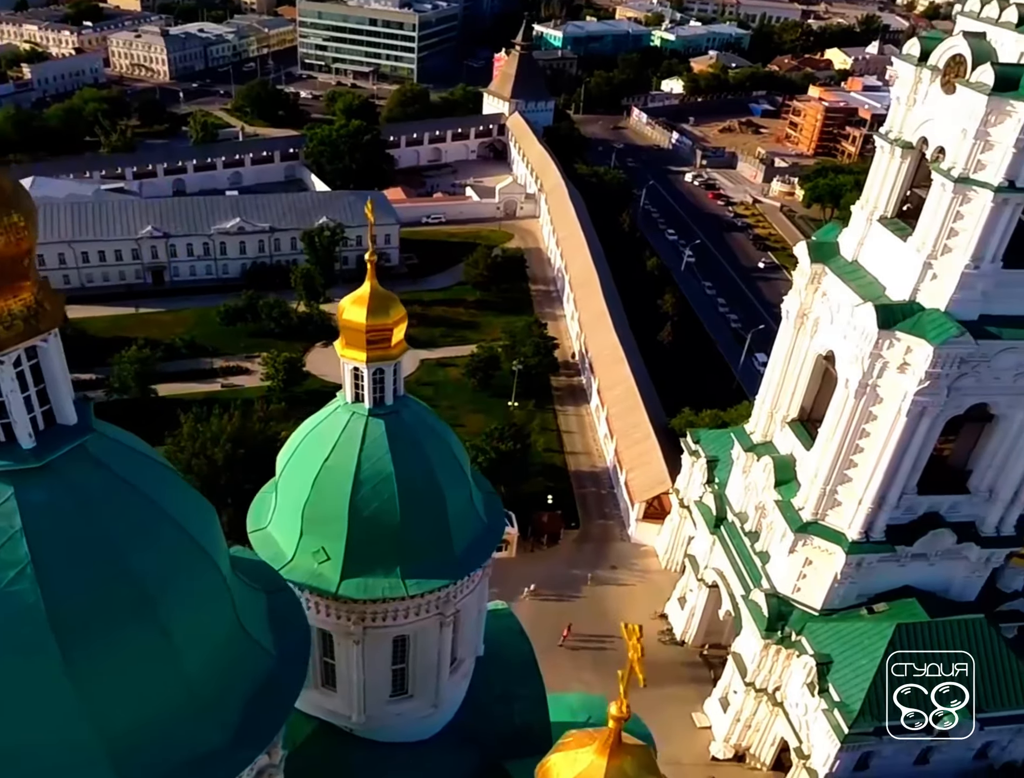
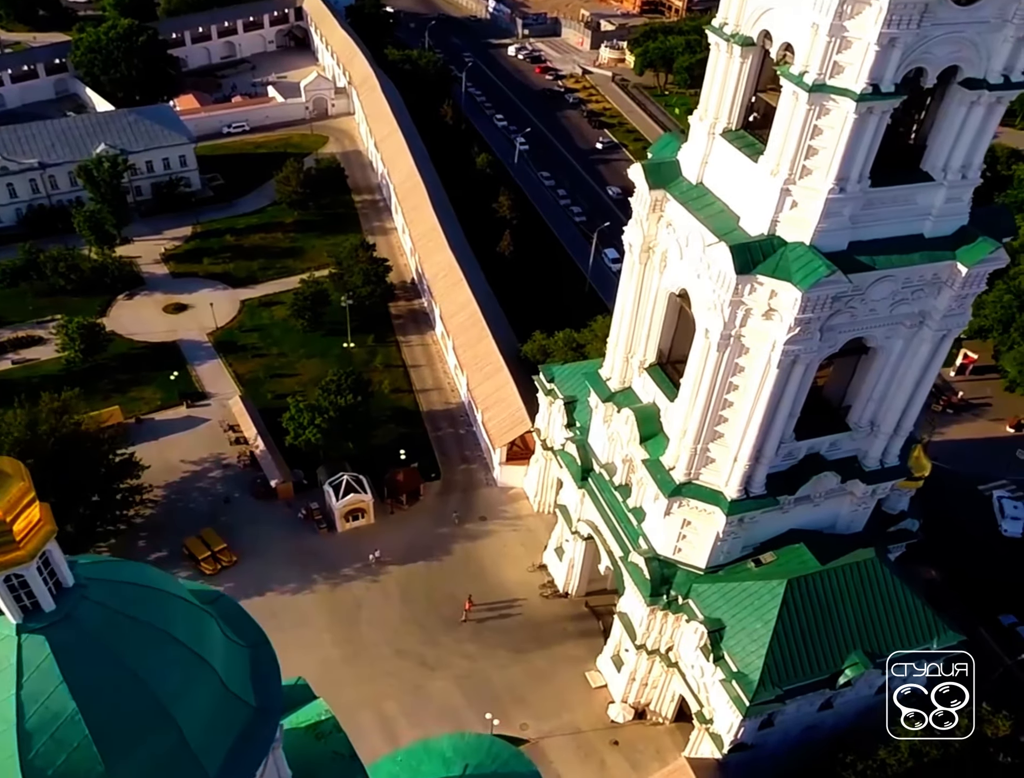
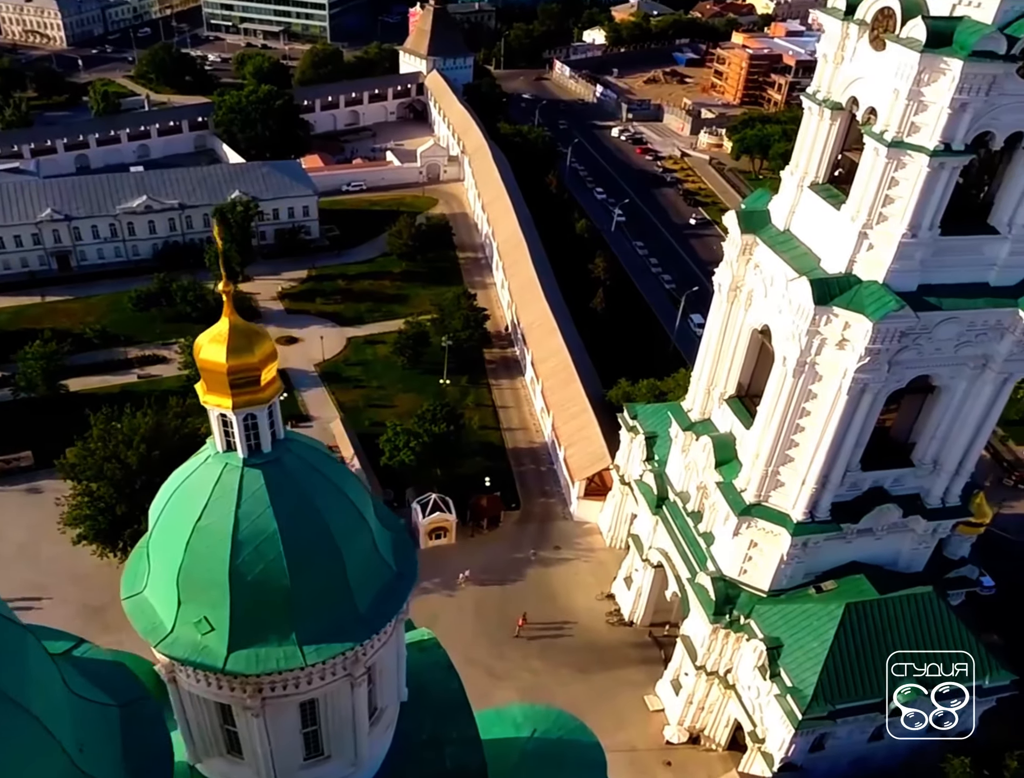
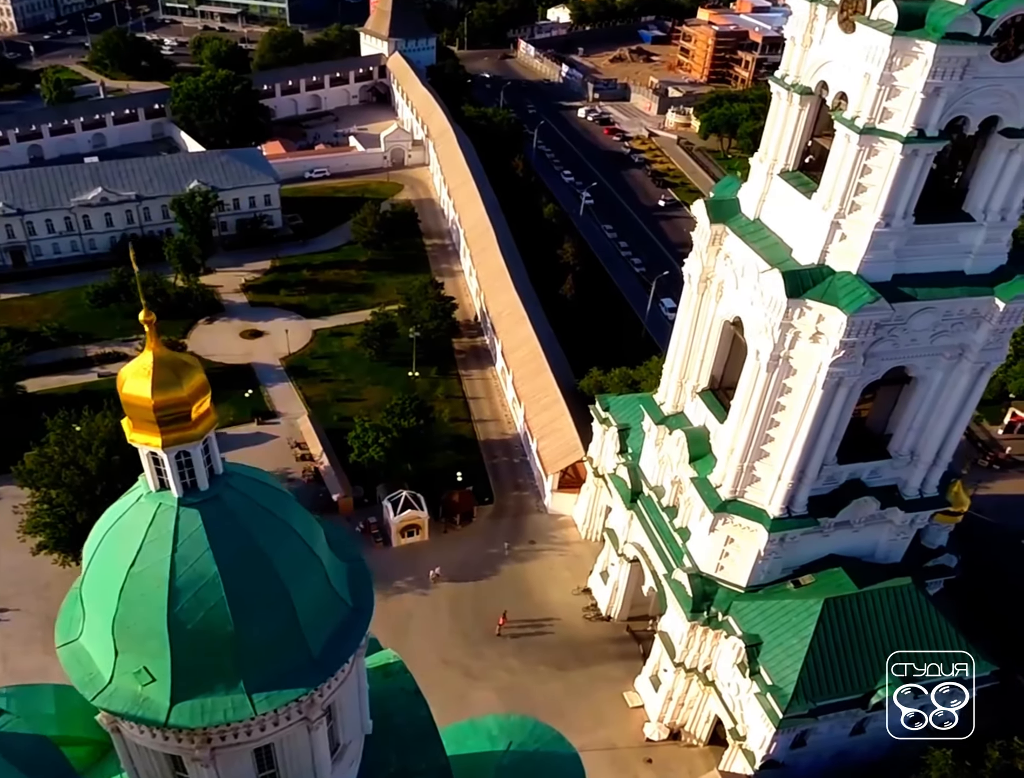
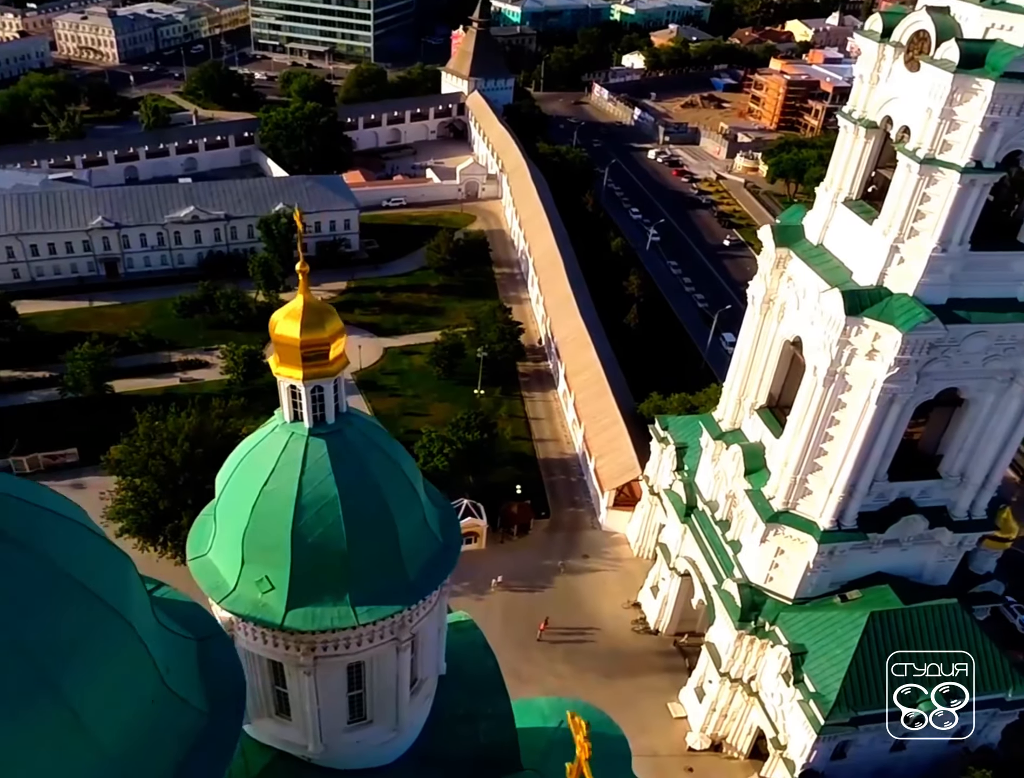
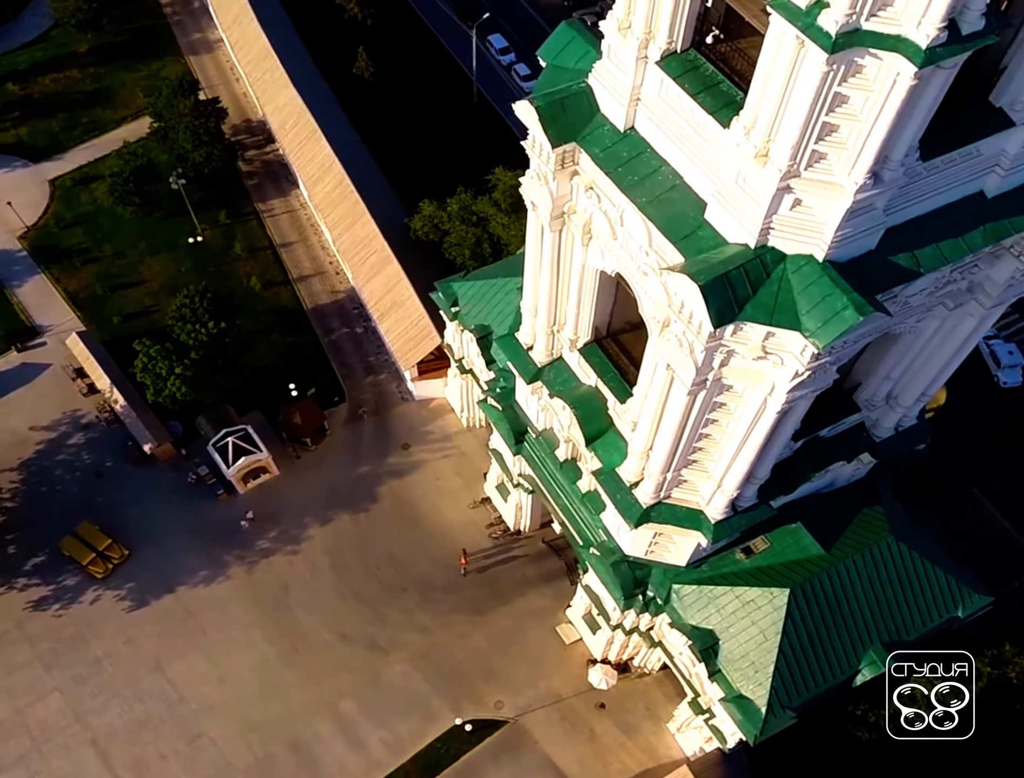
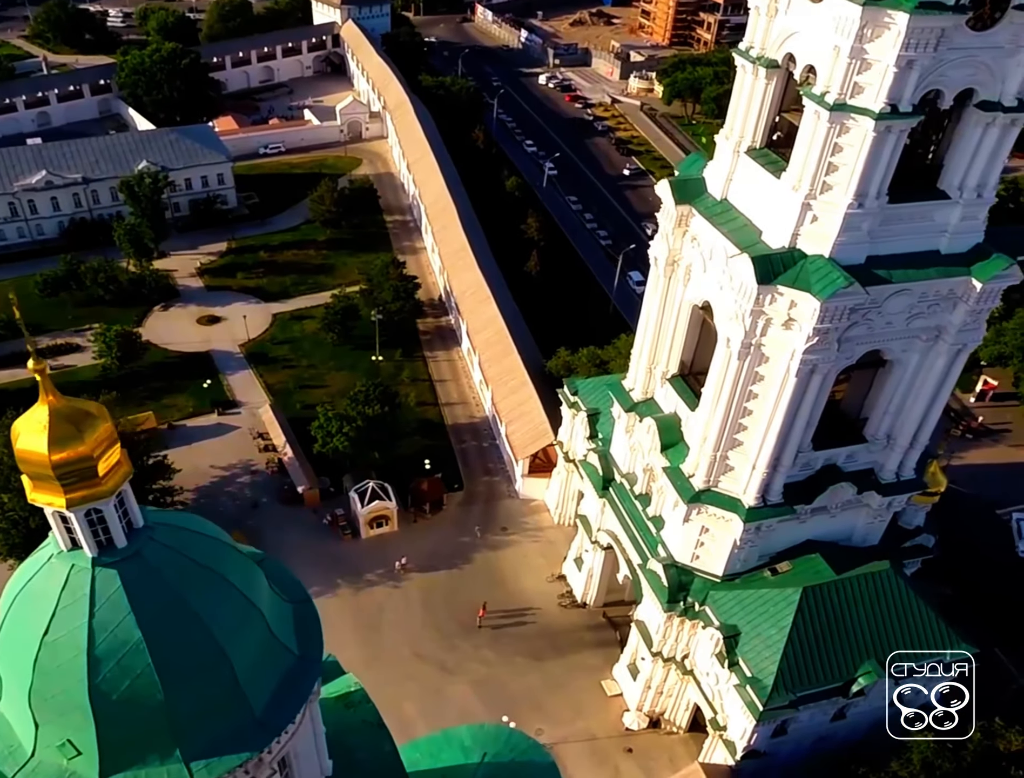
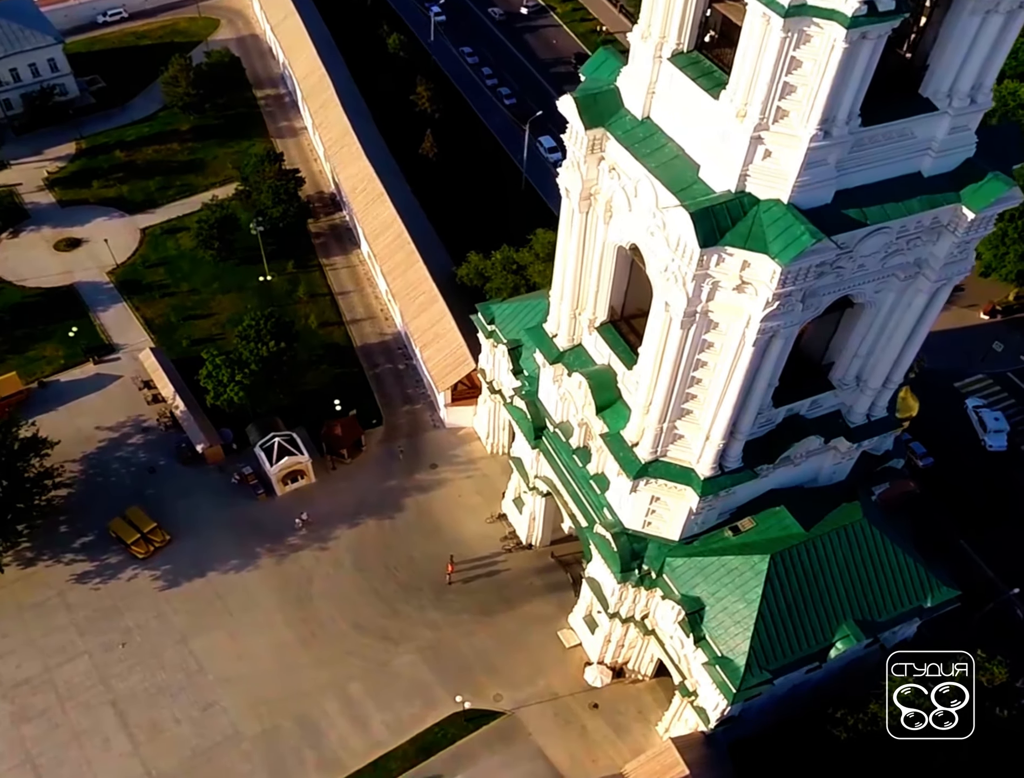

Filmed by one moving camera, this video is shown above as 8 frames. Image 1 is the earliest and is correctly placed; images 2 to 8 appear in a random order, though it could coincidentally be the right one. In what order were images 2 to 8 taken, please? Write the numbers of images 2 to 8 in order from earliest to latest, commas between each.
5, 3, 4, 7, 2, 8, 6
